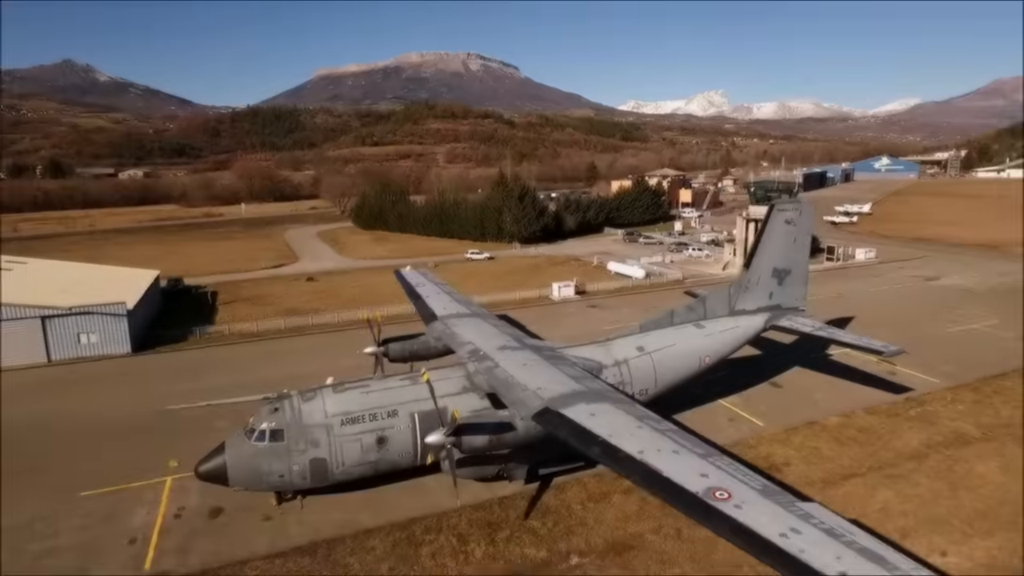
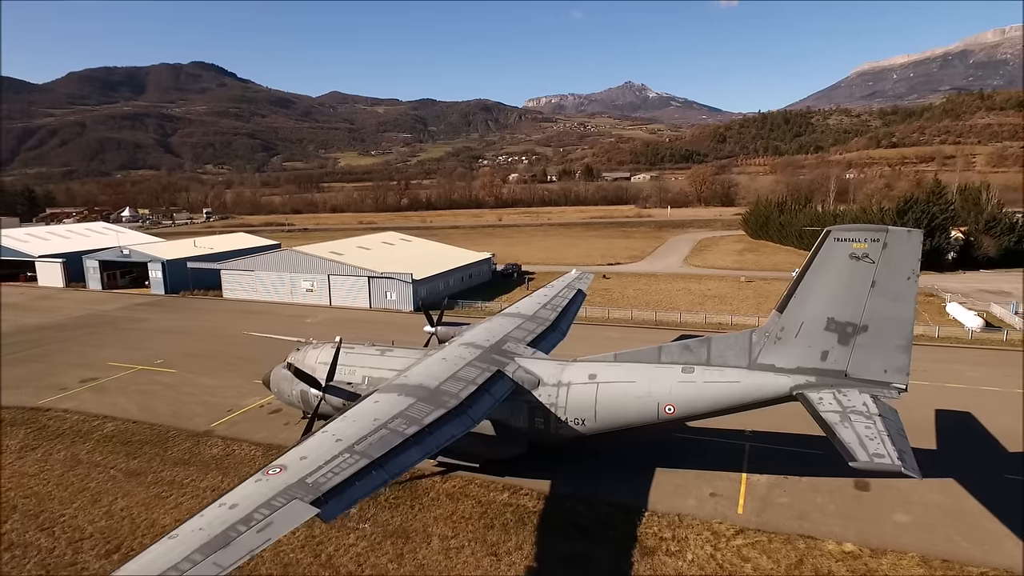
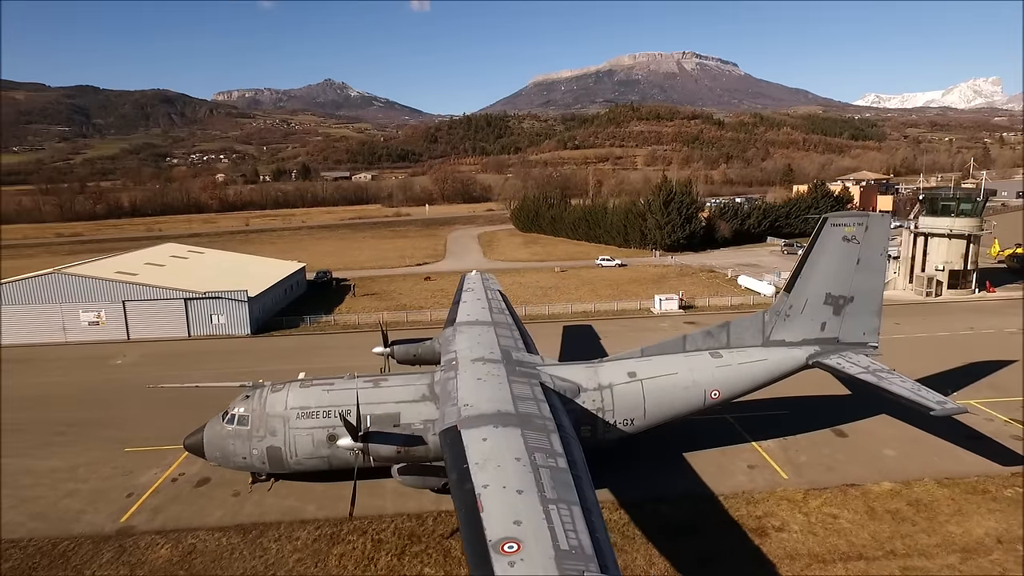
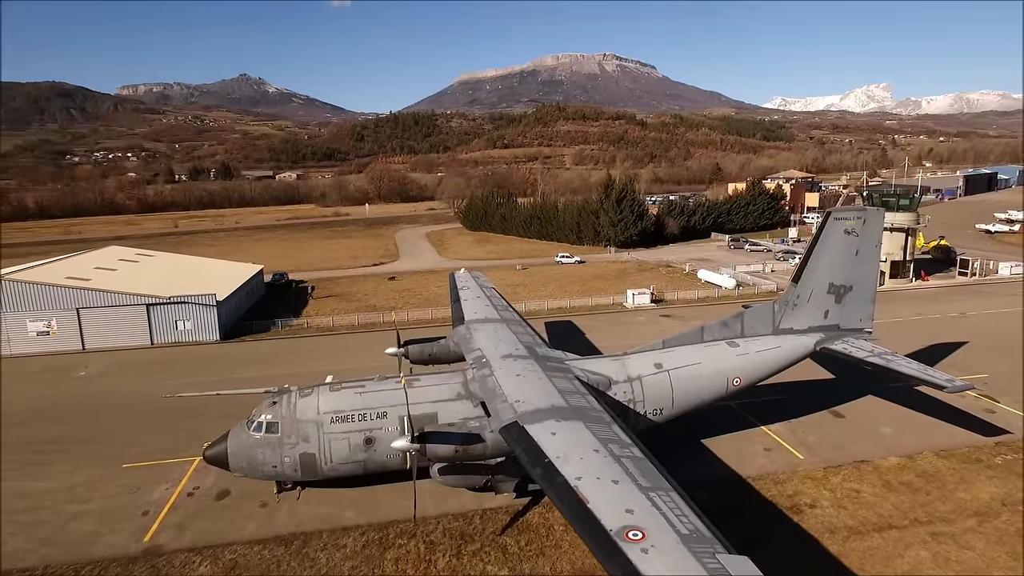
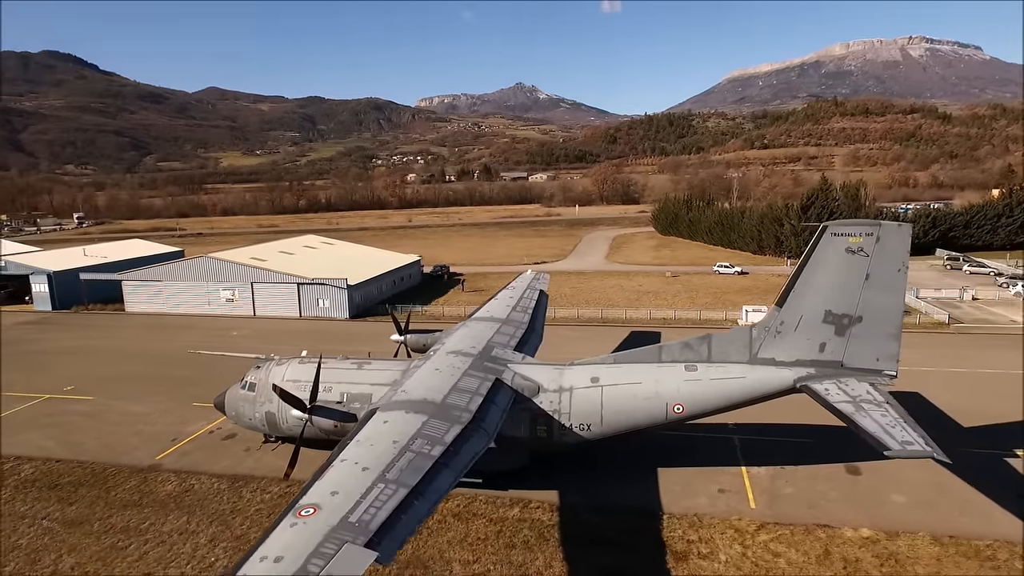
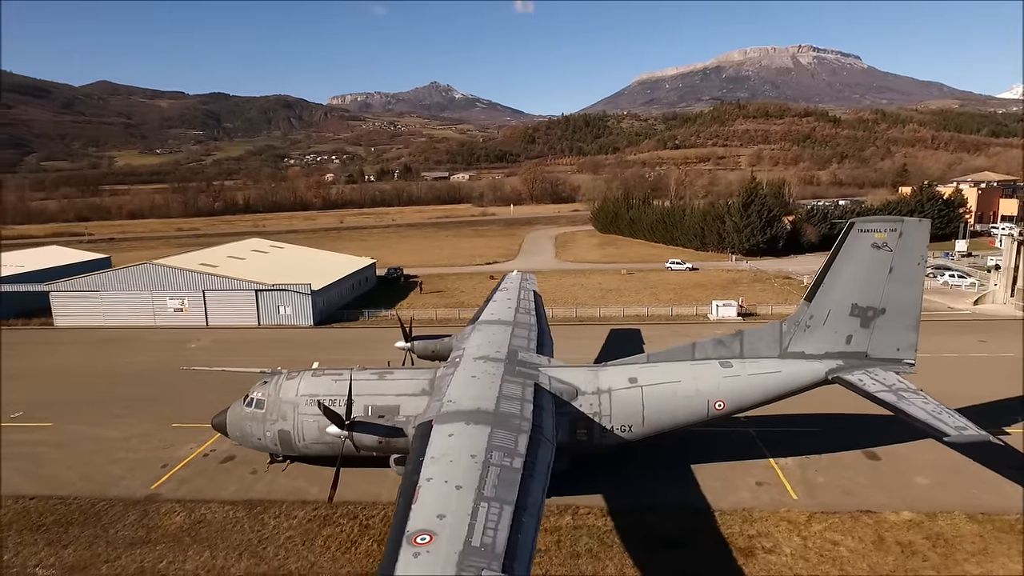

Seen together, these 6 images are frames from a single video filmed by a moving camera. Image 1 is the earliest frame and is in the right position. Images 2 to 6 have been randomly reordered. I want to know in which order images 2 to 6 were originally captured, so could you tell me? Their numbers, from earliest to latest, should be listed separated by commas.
4, 3, 6, 5, 2
